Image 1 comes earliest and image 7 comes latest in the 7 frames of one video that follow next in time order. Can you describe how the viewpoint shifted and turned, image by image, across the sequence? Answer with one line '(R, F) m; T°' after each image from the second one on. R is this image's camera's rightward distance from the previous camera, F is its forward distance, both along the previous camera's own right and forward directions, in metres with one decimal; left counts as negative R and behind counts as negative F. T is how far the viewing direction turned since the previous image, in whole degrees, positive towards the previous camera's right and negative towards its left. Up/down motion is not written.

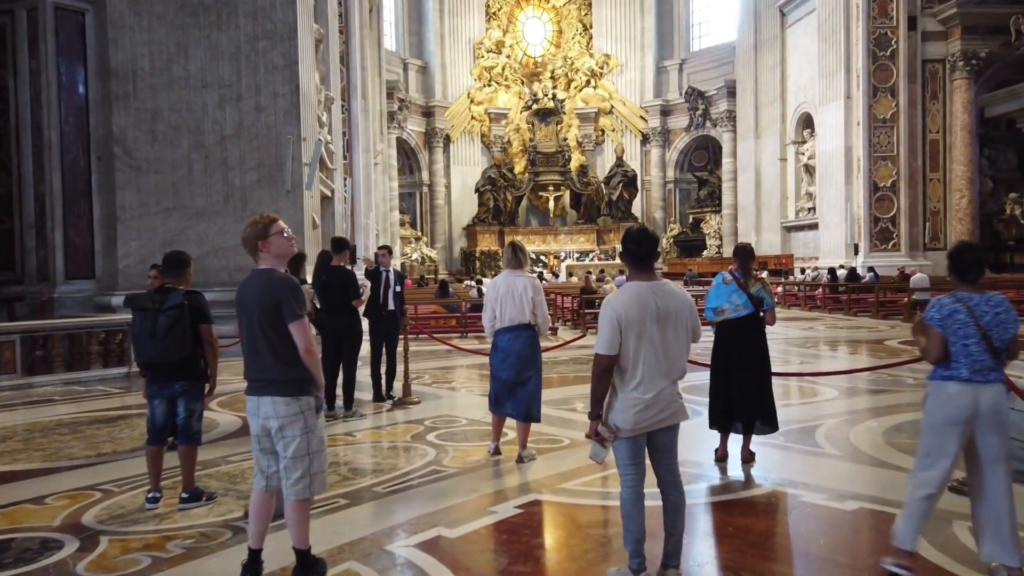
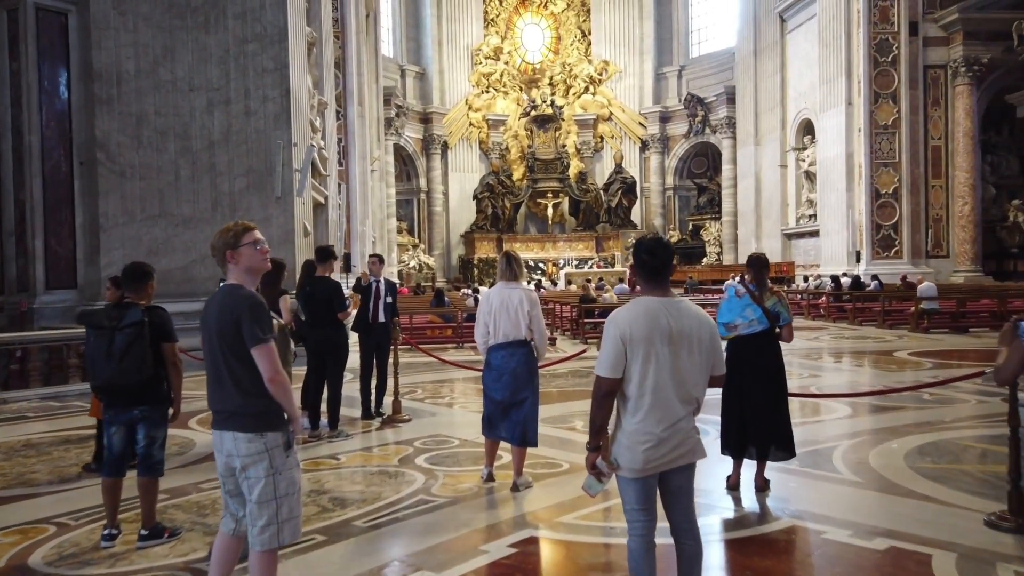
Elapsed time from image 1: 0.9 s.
(0.0, +0.3) m; 0°
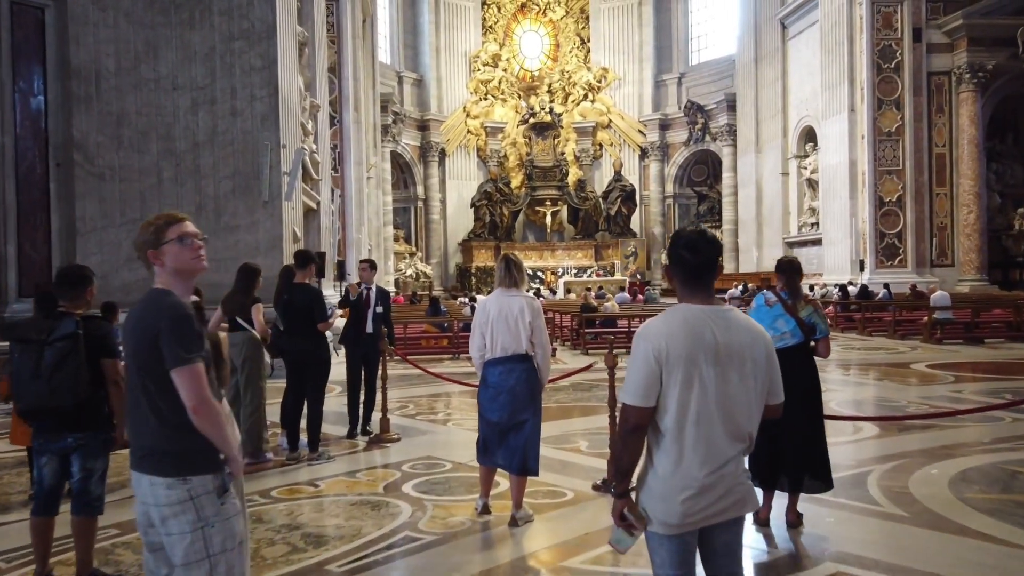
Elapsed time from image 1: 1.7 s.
(0.0, +0.5) m; 0°
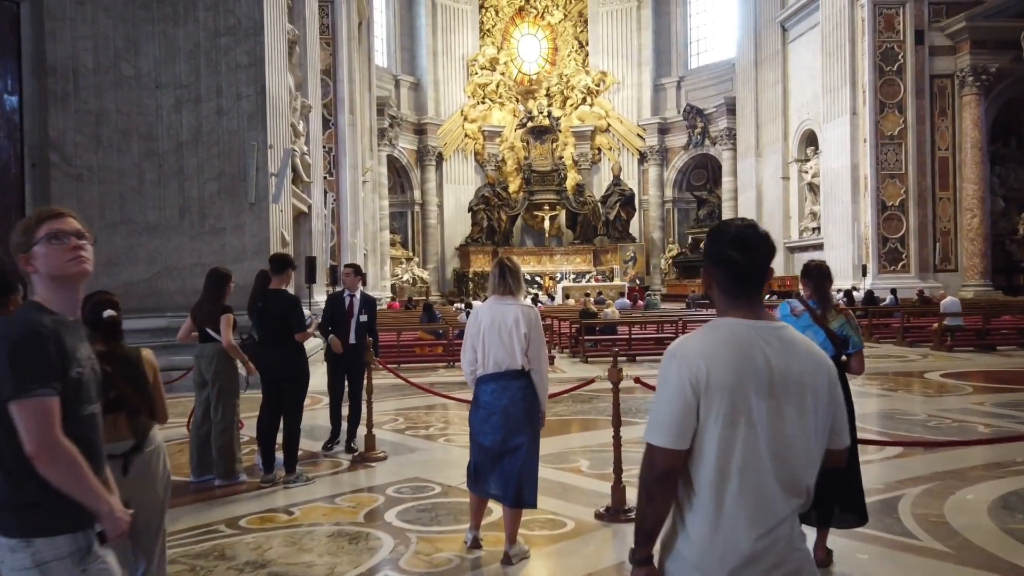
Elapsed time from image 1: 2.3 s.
(0.0, +0.4) m; 0°
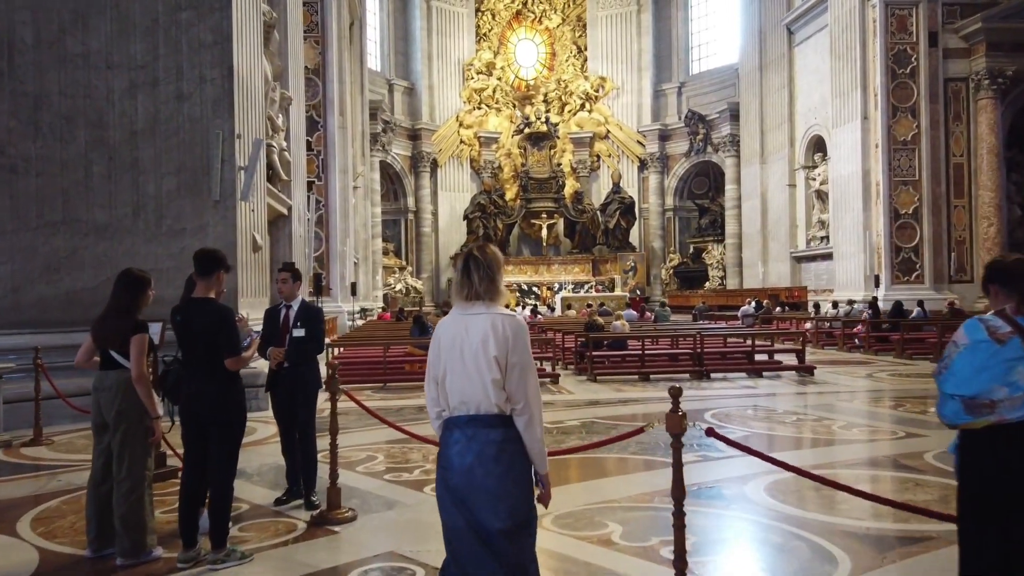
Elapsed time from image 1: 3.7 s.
(-0.1, +1.3) m; 0°
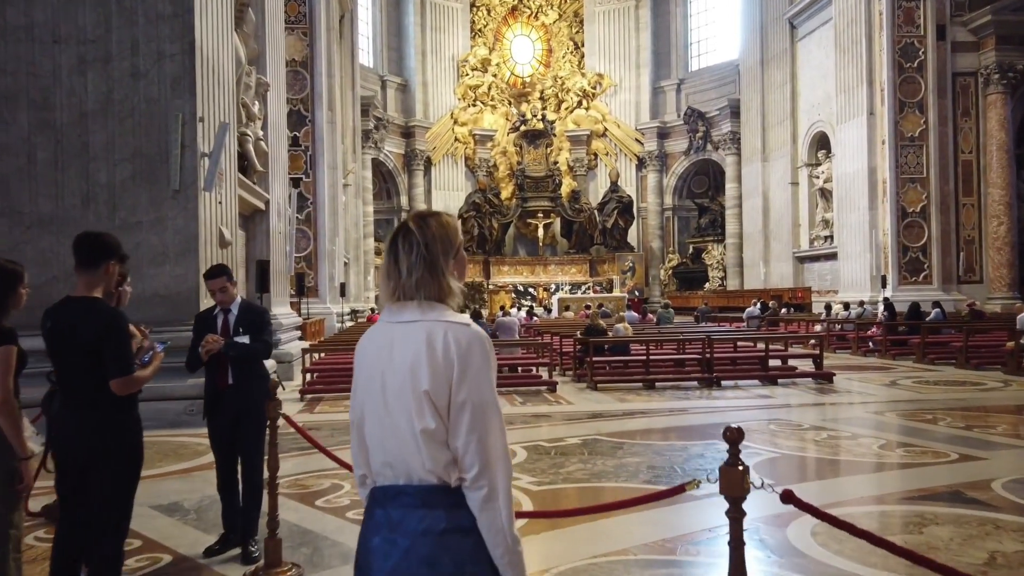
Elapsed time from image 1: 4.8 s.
(0.0, +0.9) m; 0°
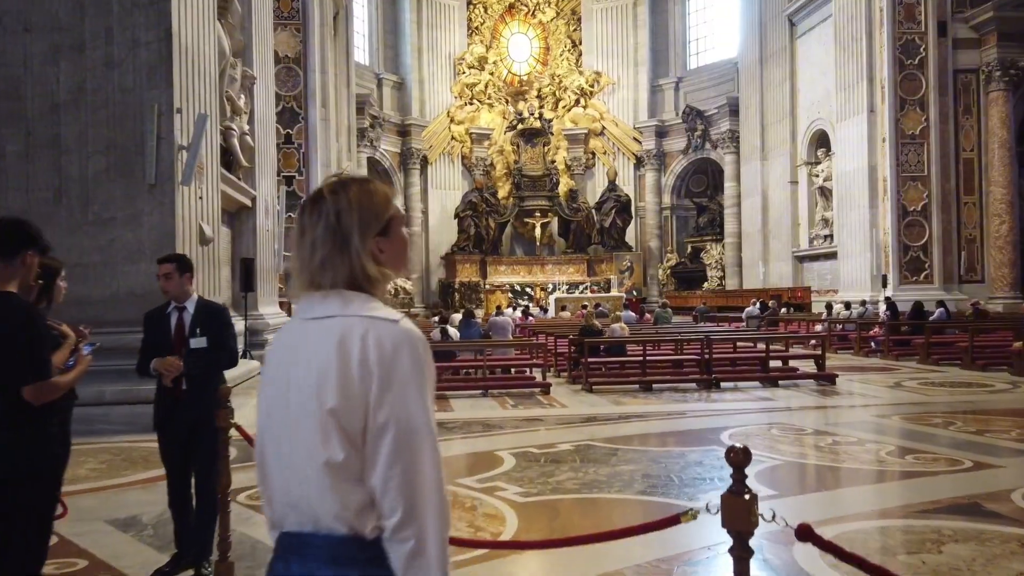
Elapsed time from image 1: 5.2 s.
(+0.1, +0.3) m; 0°
